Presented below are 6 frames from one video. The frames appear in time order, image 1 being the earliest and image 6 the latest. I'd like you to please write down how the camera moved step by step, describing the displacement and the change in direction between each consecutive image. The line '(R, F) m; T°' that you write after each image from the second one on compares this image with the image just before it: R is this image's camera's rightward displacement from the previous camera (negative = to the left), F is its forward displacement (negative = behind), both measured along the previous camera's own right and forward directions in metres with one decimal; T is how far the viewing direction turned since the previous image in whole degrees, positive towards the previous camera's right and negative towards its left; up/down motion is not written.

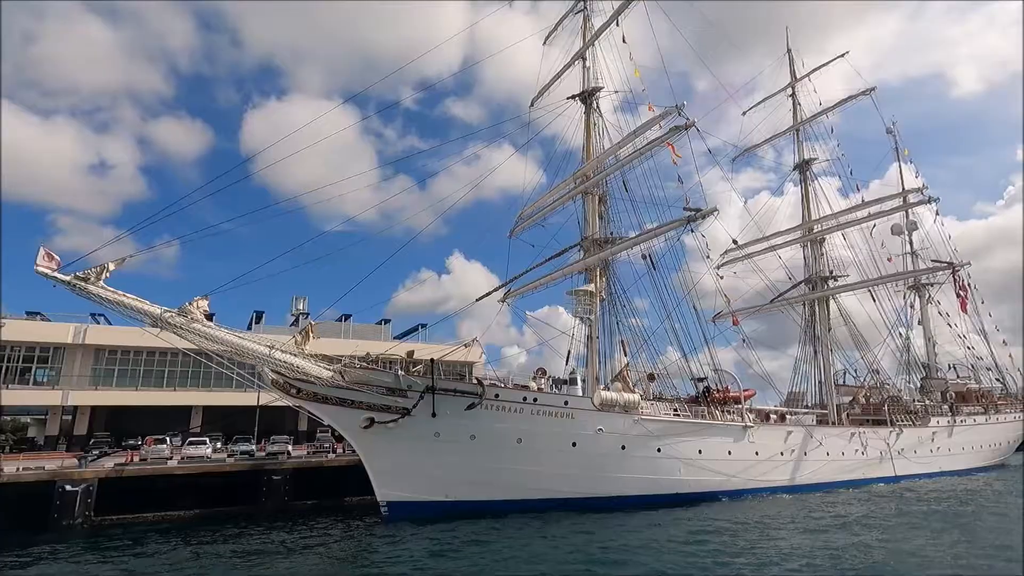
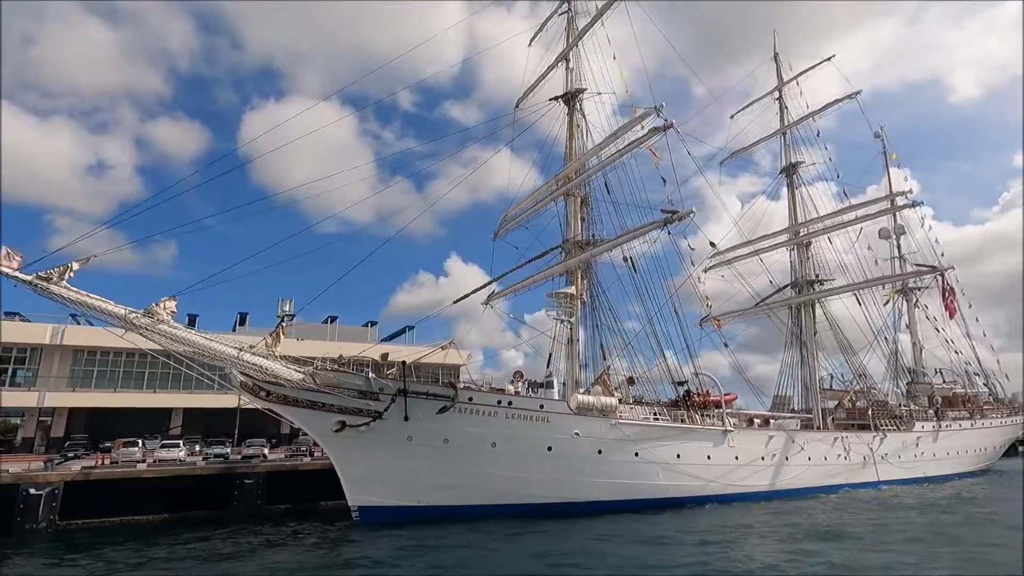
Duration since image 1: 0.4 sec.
(+0.8, +0.2) m; 0°
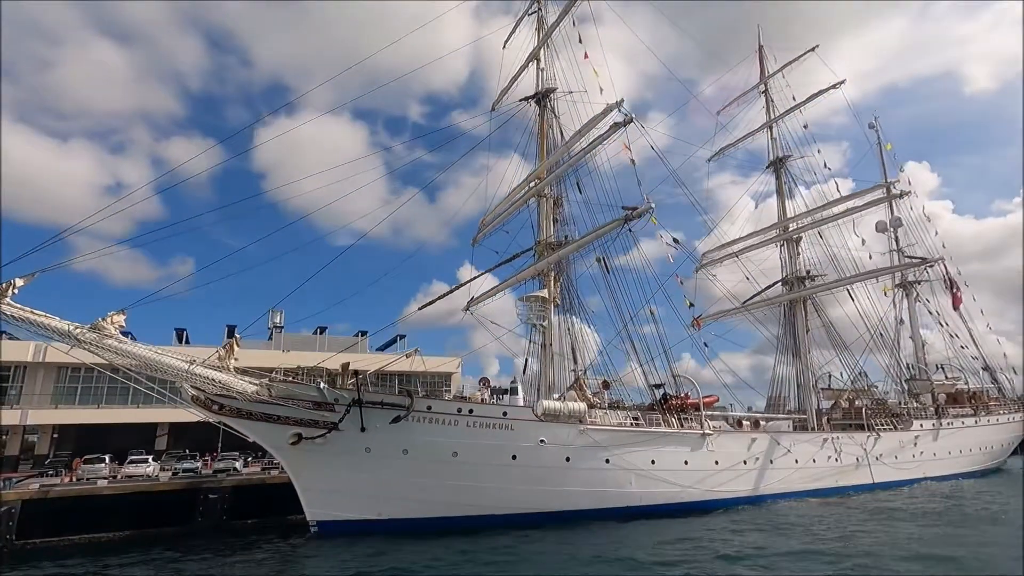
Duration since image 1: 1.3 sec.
(+2.0, +0.6) m; -1°
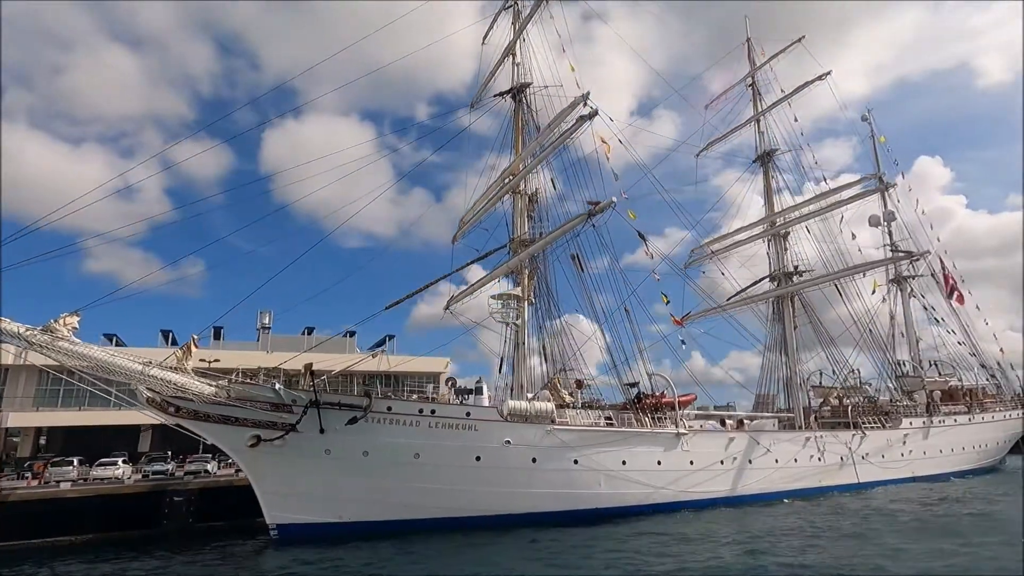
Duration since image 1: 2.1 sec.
(+1.6, +0.4) m; -1°
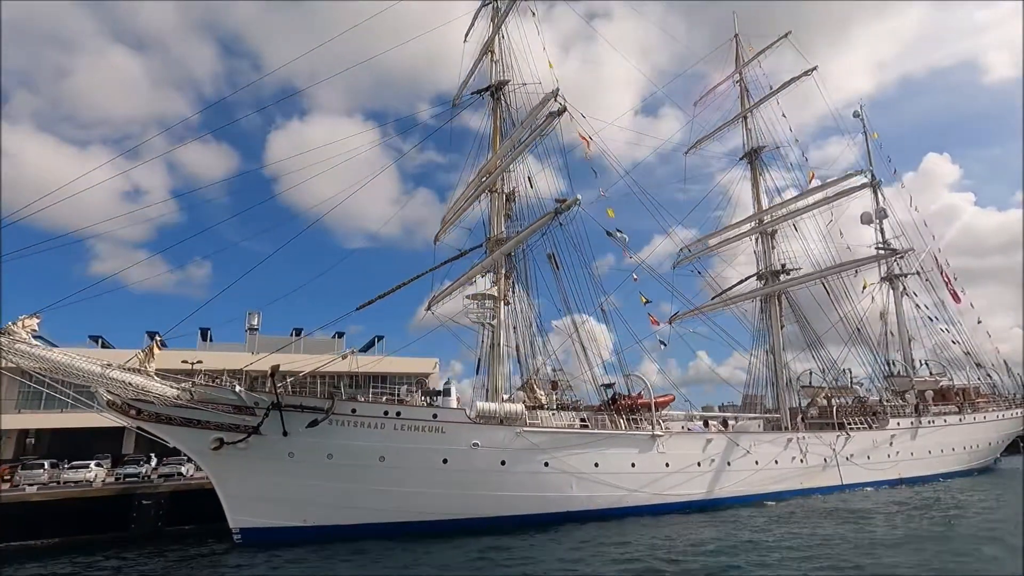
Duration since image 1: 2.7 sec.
(+1.3, +0.3) m; -1°
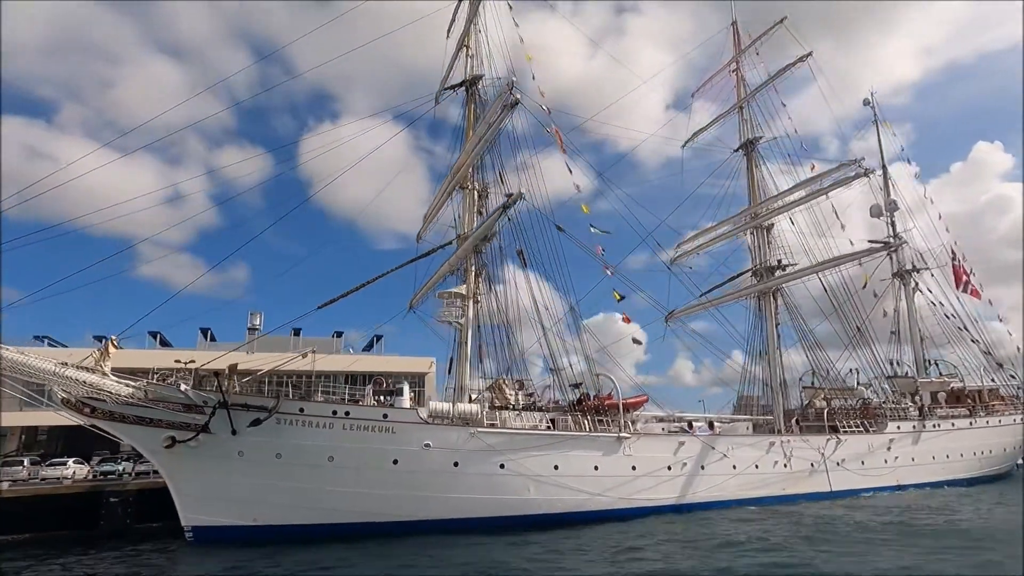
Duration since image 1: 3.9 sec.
(+2.8, +0.6) m; -3°
